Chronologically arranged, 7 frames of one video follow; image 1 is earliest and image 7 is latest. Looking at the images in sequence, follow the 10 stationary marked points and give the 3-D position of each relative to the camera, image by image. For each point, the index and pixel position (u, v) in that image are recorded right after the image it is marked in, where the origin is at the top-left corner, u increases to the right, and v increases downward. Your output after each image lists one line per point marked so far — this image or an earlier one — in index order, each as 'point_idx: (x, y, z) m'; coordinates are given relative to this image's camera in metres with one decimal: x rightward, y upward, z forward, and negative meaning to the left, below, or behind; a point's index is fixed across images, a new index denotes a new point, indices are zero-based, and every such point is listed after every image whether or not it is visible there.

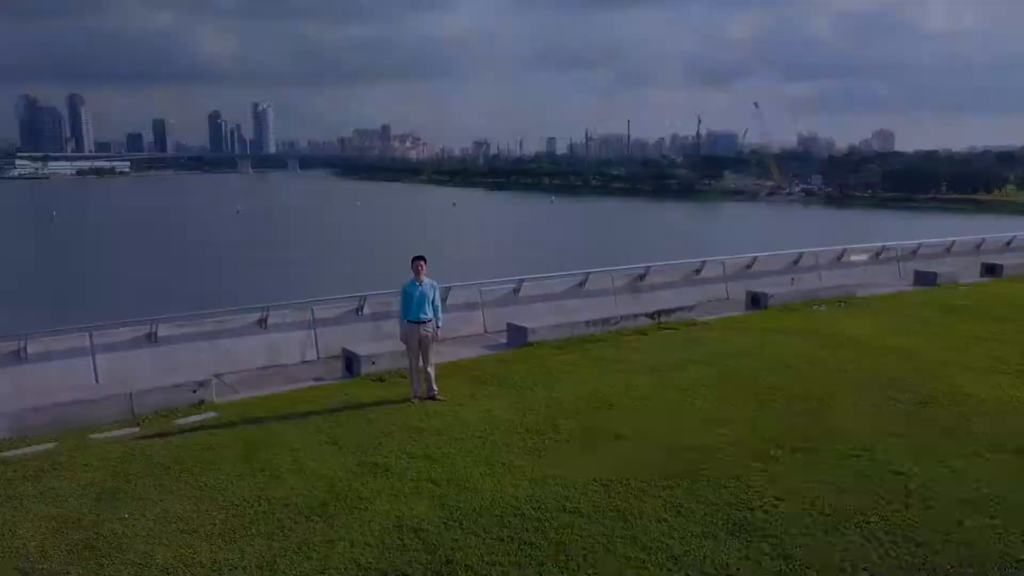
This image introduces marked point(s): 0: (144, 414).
0: (-3.0, -1.0, +6.6) m
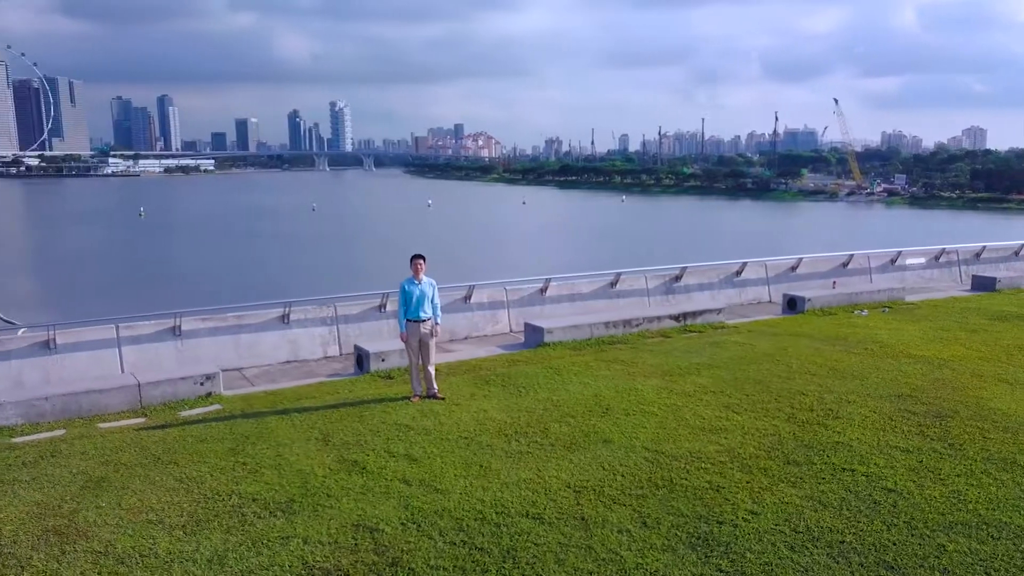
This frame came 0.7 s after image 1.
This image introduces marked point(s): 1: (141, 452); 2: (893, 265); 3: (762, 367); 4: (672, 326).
0: (-3.1, -1.0, +6.8) m
1: (-2.6, -1.2, +5.7) m
2: (+6.7, +0.4, +14.2) m
3: (+2.4, -0.8, +7.8) m
4: (+1.9, -0.5, +9.7) m
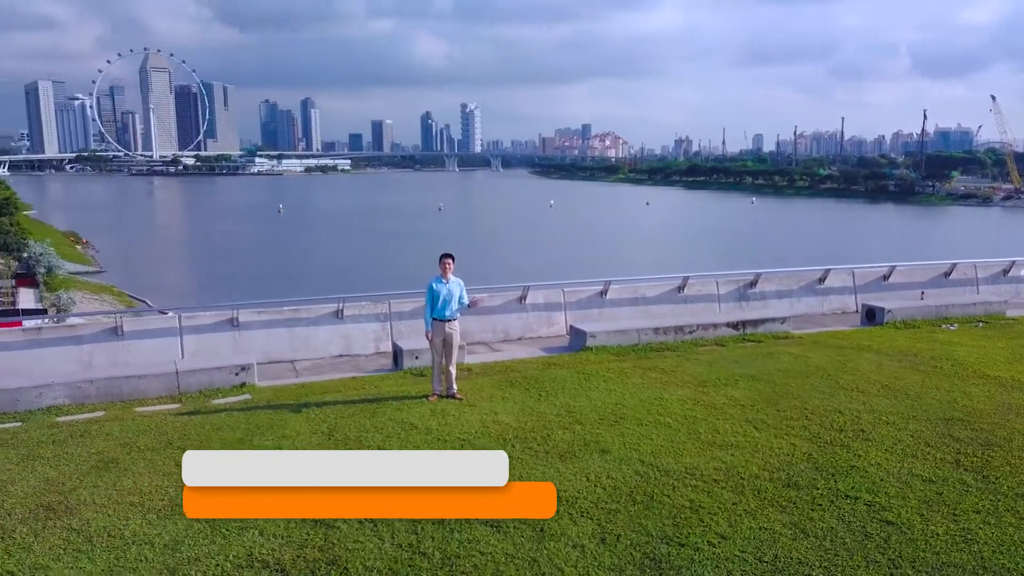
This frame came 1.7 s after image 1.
0: (-2.9, -0.9, +7.2) m
1: (-2.6, -1.1, +6.0) m
2: (+7.9, +0.2, +13.0) m
3: (+2.7, -0.8, +7.3) m
4: (+2.5, -0.5, +9.2) m
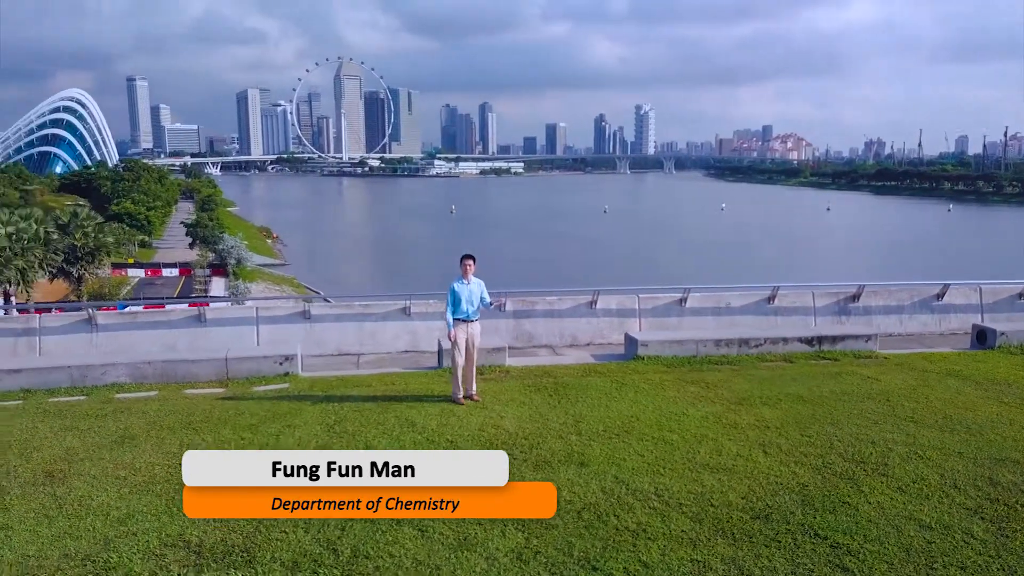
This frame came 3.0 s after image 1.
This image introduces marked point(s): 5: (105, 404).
0: (-2.6, -0.8, +7.6) m
1: (-2.6, -1.0, +6.4) m
2: (+9.2, -0.2, +11.1) m
3: (+2.9, -1.0, +6.6) m
4: (+3.1, -0.7, +8.6) m
5: (-3.5, -1.0, +6.9) m
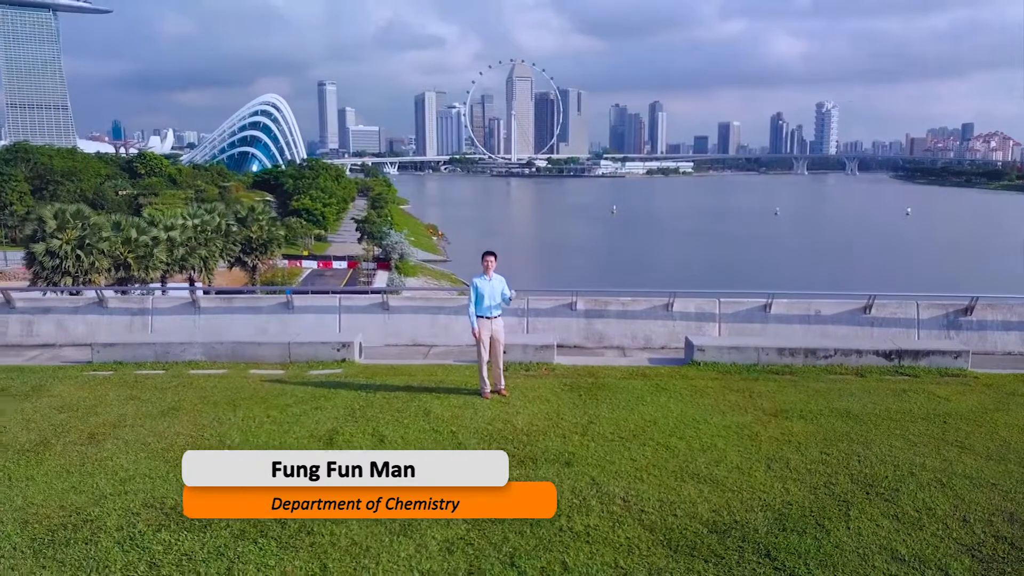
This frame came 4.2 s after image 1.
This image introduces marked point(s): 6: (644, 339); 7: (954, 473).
0: (-2.2, -0.7, +8.1) m
1: (-2.4, -0.9, +7.0) m
2: (+10.1, -0.5, +9.2) m
3: (+3.0, -1.0, +6.1) m
4: (+3.6, -0.7, +7.9) m
5: (-3.2, -0.8, +7.6) m
6: (+1.6, -0.6, +9.8) m
7: (+2.8, -1.2, +5.1) m
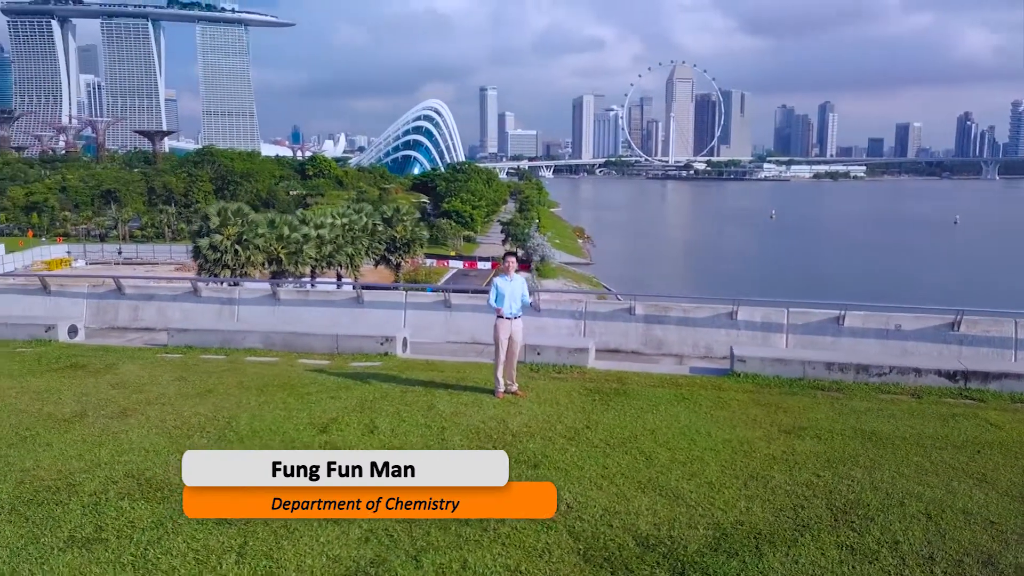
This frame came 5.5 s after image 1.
0: (-1.8, -0.7, +8.5) m
1: (-2.2, -0.9, +7.4) m
2: (+10.5, -0.8, +7.3) m
3: (+2.9, -1.1, +5.5) m
4: (+3.8, -0.9, +7.2) m
5: (-2.9, -0.8, +8.1) m
6: (+2.3, -0.7, +9.5) m
7: (+2.5, -1.2, +4.6) m
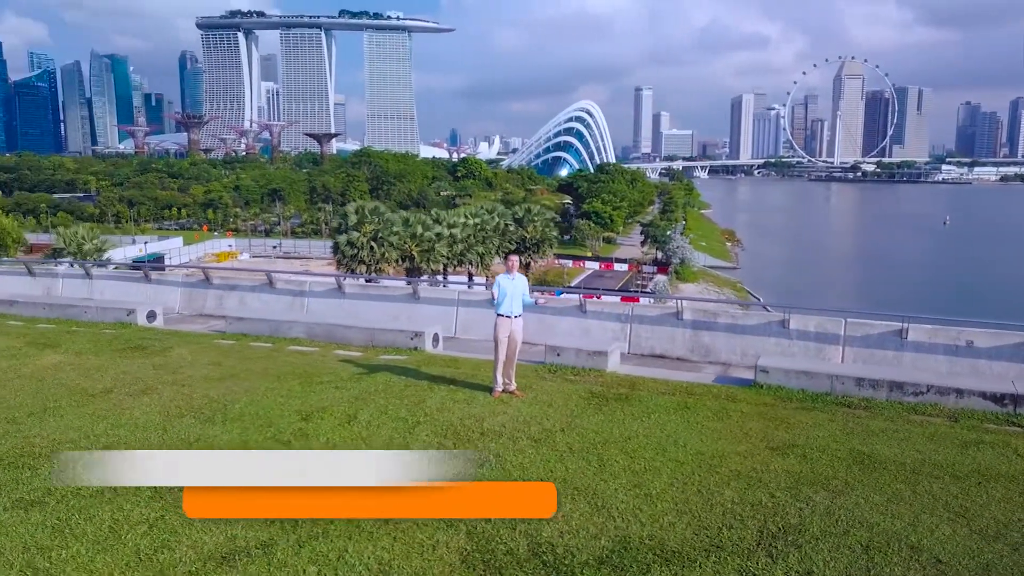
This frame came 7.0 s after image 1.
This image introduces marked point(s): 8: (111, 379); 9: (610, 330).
0: (-1.4, -0.6, +8.8) m
1: (-2.1, -0.8, +7.8) m
2: (+10.4, -1.1, +5.3) m
3: (+2.6, -1.2, +5.0) m
4: (+3.8, -1.0, +6.5) m
5: (-2.6, -0.7, +8.6) m
6: (+2.7, -0.8, +9.0) m
7: (+2.0, -1.3, +4.1) m
8: (-3.6, -0.8, +7.2) m
9: (+1.2, -0.5, +9.7) m
